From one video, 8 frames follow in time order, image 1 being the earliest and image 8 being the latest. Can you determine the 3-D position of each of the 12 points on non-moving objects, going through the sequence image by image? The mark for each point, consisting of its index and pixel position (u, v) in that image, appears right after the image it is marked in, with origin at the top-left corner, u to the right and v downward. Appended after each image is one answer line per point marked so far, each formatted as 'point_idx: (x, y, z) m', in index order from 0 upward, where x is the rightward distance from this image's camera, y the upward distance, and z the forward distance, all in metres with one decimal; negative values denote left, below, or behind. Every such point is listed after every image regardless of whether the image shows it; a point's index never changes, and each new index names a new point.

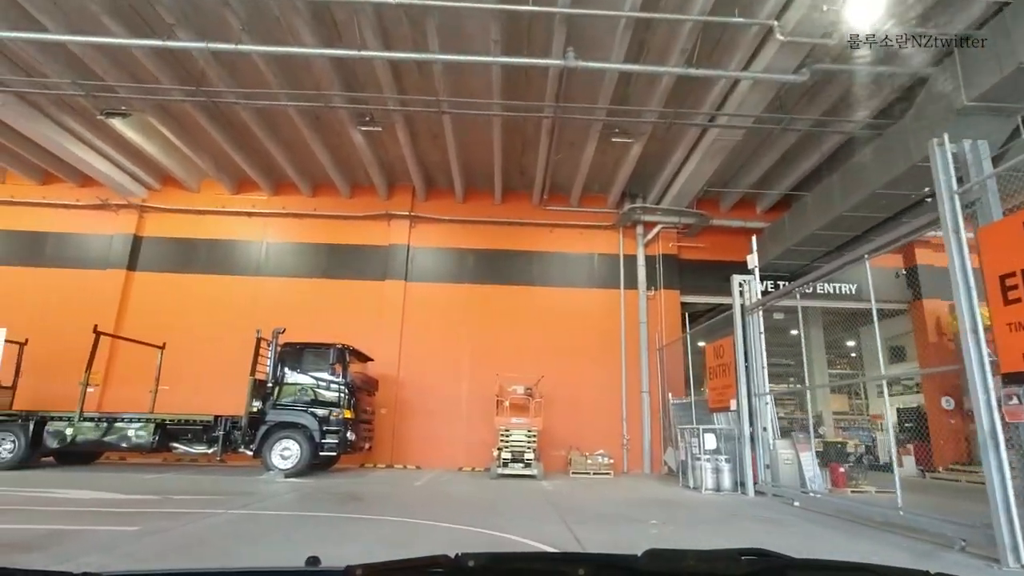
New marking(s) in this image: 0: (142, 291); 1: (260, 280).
0: (-7.9, 0.0, +11.6) m
1: (-5.5, +0.2, +11.9) m
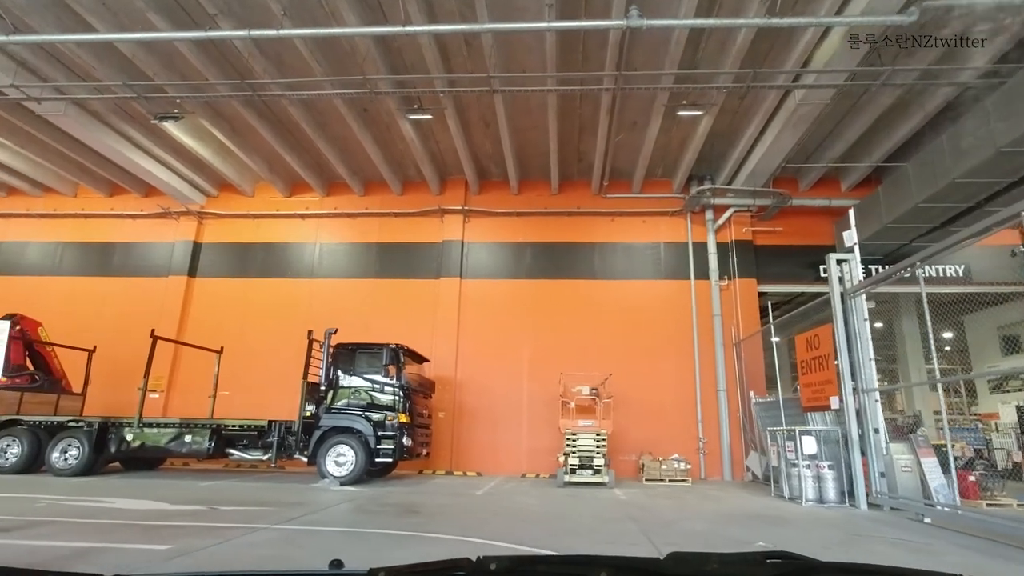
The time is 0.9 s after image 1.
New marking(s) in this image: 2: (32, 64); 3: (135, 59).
0: (-6.7, -0.1, +11.7) m
1: (-4.3, +0.1, +11.7) m
2: (-6.9, +3.2, +7.8) m
3: (-5.2, +3.1, +7.4) m
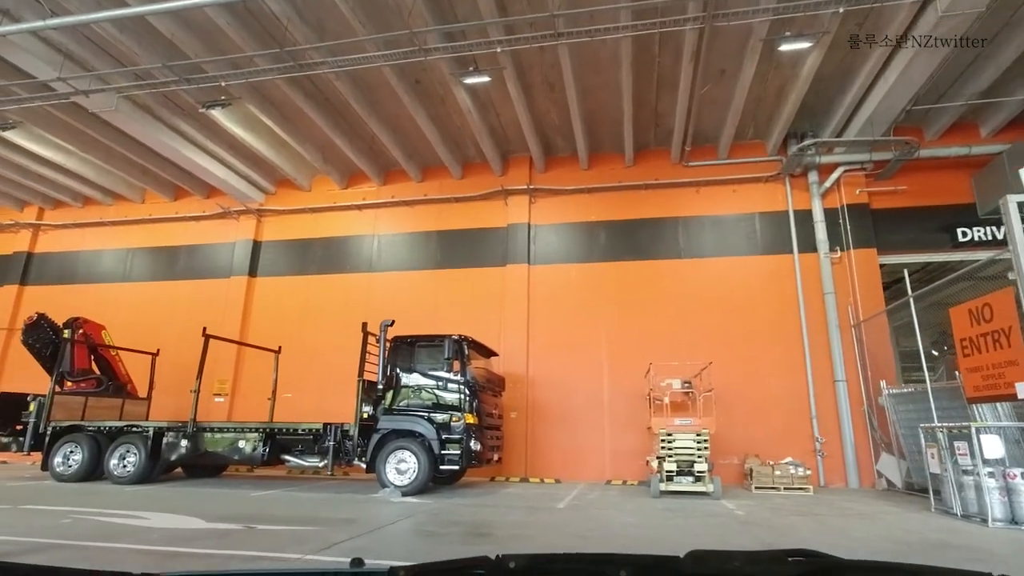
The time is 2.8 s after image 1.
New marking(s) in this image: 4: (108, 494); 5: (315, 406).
0: (-5.2, -0.1, +11.3) m
1: (-2.8, +0.2, +11.0) m
2: (-6.0, +3.2, +7.5) m
3: (-4.3, +3.2, +6.9) m
4: (-5.2, -2.6, +6.9) m
5: (-3.8, -2.2, +10.4) m
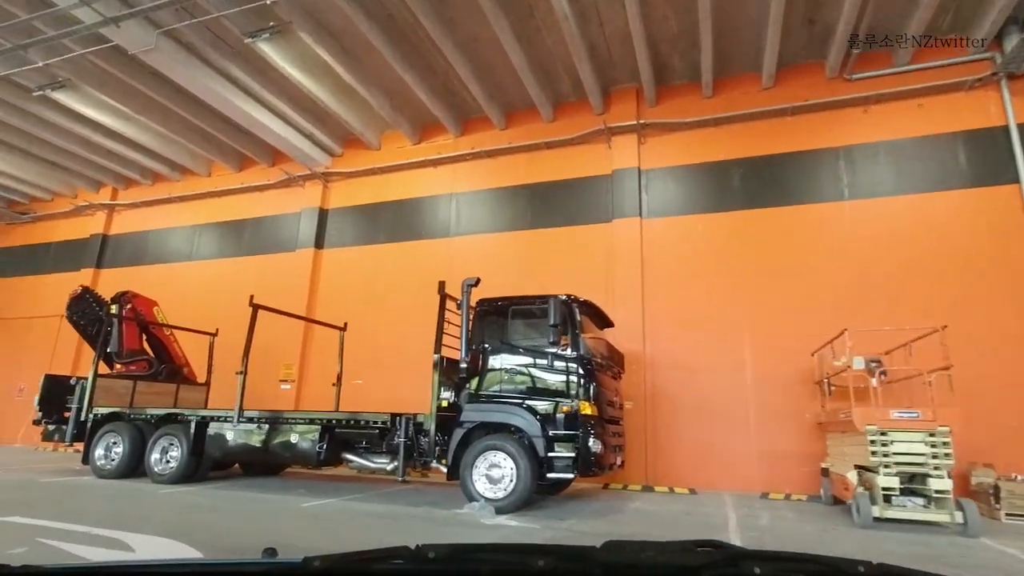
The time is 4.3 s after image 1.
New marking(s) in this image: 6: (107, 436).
0: (-3.3, +0.4, +10.0) m
1: (-1.0, +0.8, +9.4) m
2: (-4.8, +3.6, +6.3) m
3: (-3.2, +3.7, +5.5) m
4: (-3.9, -2.2, +5.6) m
5: (-2.0, -1.7, +8.9) m
6: (-4.9, -1.8, +6.6) m
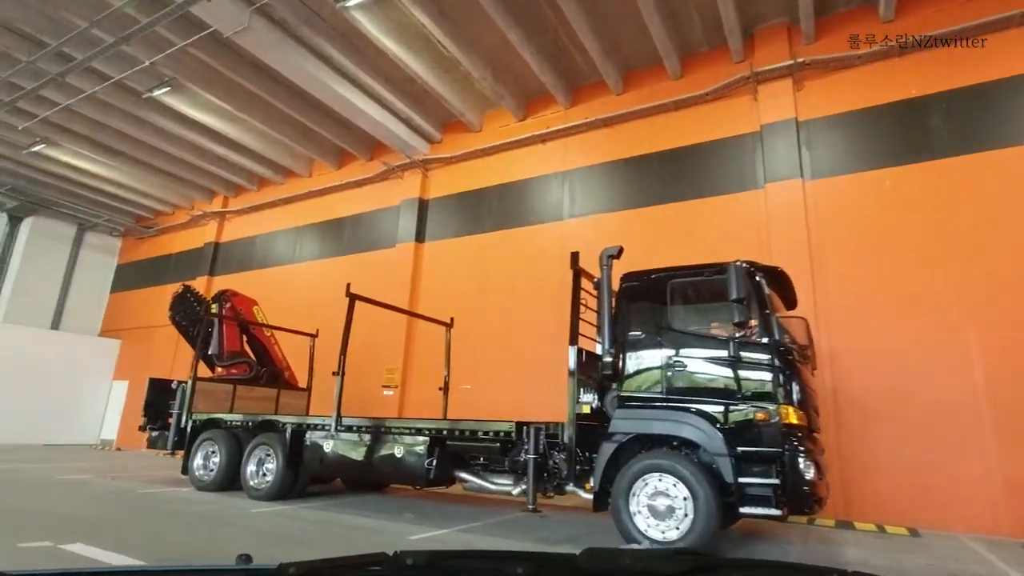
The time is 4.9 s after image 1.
0: (-1.3, +0.4, +9.2) m
1: (+0.8, +0.9, +8.2) m
2: (-3.5, +3.7, +5.9) m
3: (-2.1, +3.8, +4.8) m
4: (-2.5, -2.1, +4.9) m
5: (-0.1, -1.6, +7.8) m
6: (-3.4, -1.7, +6.0) m
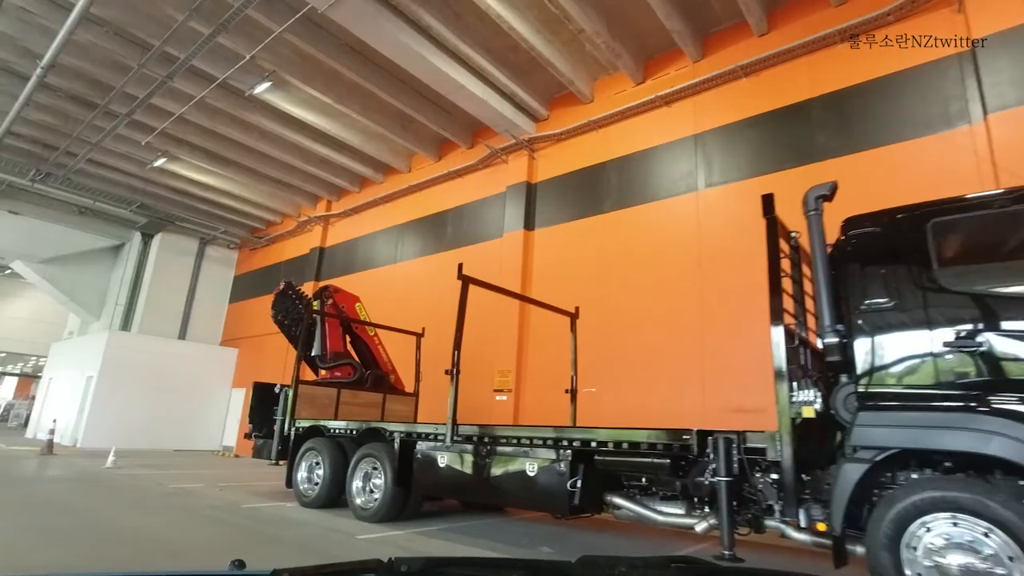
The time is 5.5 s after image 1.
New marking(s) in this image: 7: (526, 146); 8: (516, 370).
0: (+0.5, +0.6, +8.2) m
1: (+2.4, +1.2, +6.8) m
2: (-2.3, +3.8, +5.3) m
3: (-1.1, +3.9, +4.1) m
4: (-1.3, -1.9, +4.1) m
5: (+1.5, -1.4, +6.6) m
6: (-2.0, -1.6, +5.4) m
7: (+0.2, +2.3, +8.8) m
8: (+0.1, -1.1, +7.7) m
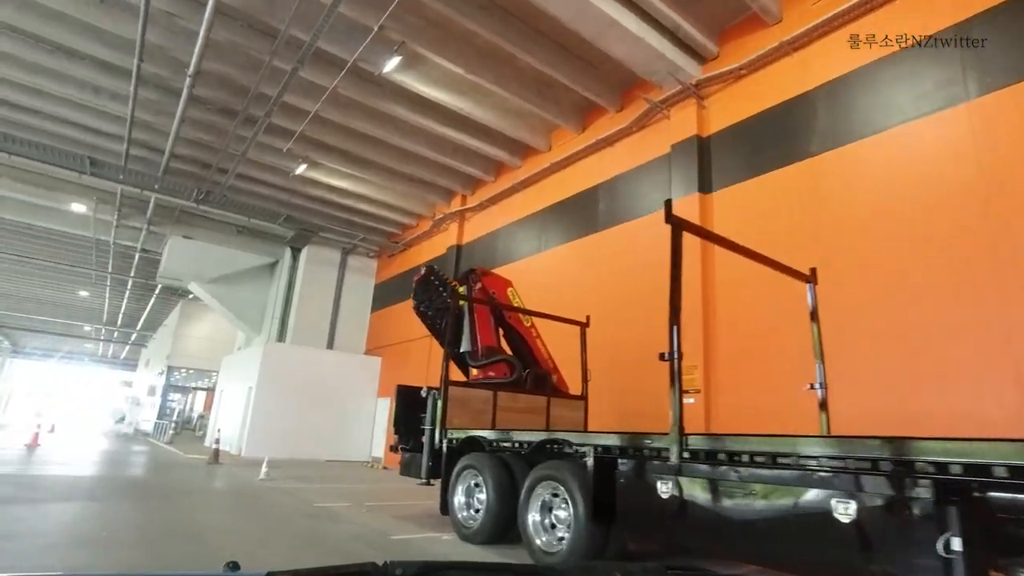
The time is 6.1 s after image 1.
0: (+2.6, +0.9, +6.5) m
1: (+4.1, +1.6, +4.7) m
2: (-1.0, +3.9, +4.4) m
3: (-0.1, +4.2, +2.9) m
4: (0.0, -1.7, +2.9) m
5: (+3.3, -1.0, +4.6) m
6: (-0.4, -1.4, +4.3) m
7: (+2.4, +2.6, +7.1) m
8: (+2.2, -0.9, +6.1) m
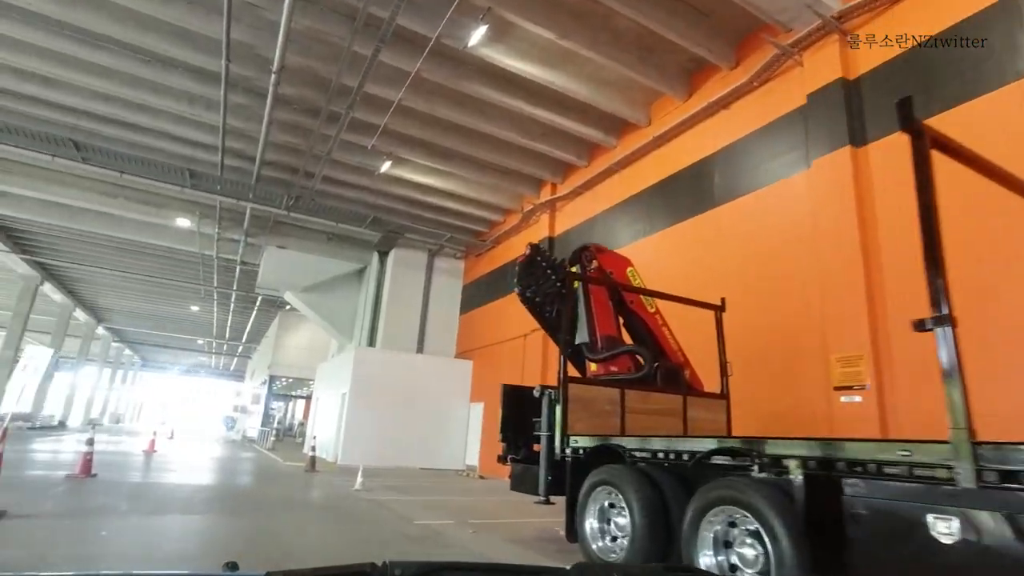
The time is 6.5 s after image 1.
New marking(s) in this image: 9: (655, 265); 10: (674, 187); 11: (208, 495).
0: (+3.7, +1.1, +5.2) m
1: (+4.9, +1.9, +3.3) m
2: (-0.2, +4.1, +3.8) m
3: (+0.4, +4.4, +2.1) m
4: (+0.7, -1.5, +2.0) m
5: (+4.2, -0.7, +3.2) m
6: (+0.5, -1.3, +3.4) m
7: (+3.5, +2.8, +5.9) m
8: (+3.3, -0.6, +4.8) m
9: (+2.0, +0.3, +7.8) m
10: (+2.3, +1.5, +7.9) m
11: (-3.6, -2.5, +6.5) m
